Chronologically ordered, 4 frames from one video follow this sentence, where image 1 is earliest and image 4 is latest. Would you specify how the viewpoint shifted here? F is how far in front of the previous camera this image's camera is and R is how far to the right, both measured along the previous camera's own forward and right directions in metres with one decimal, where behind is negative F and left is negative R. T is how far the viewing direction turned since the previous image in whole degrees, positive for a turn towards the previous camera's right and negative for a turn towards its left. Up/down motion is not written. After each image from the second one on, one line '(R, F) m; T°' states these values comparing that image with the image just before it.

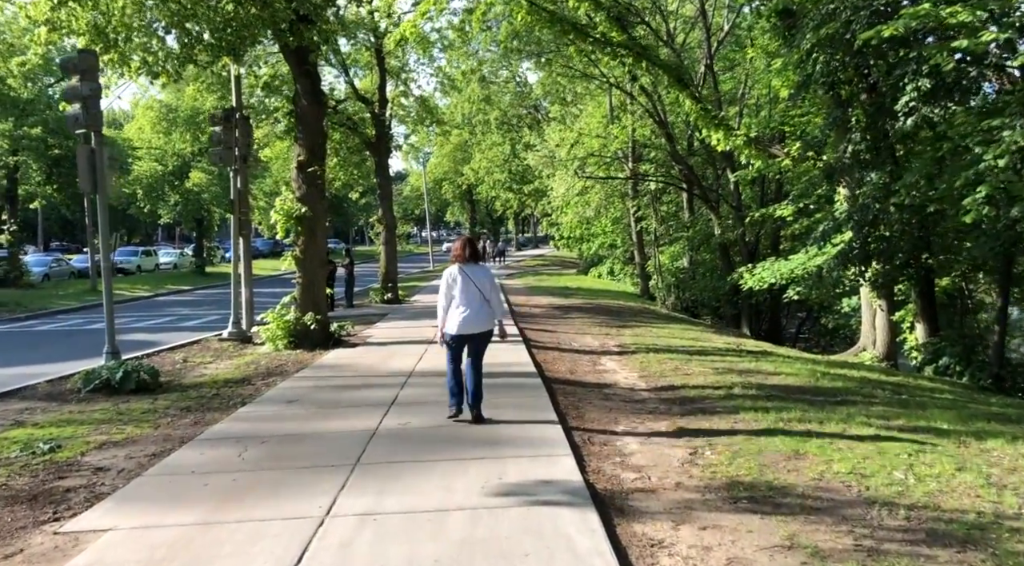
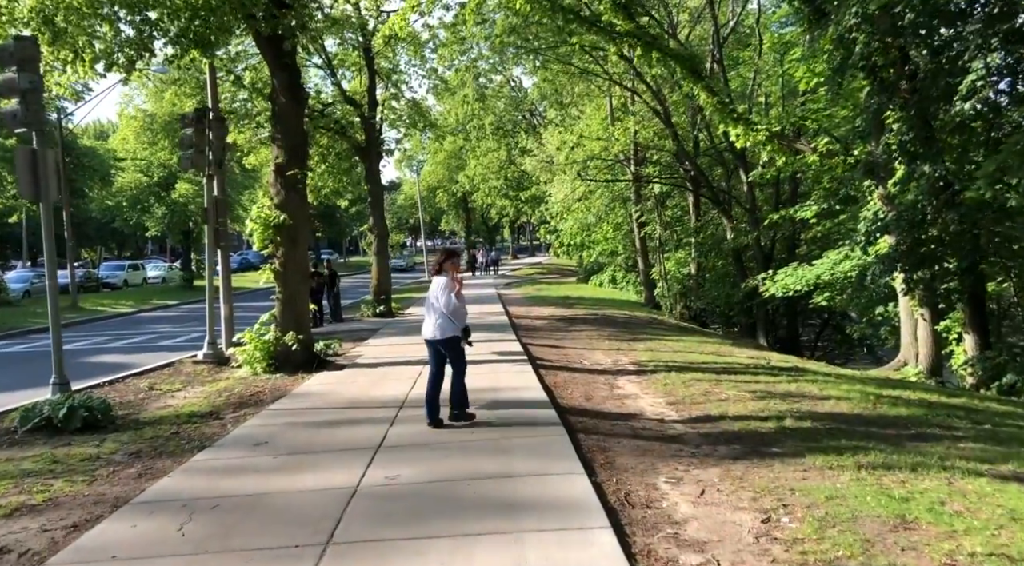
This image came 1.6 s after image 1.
(-0.1, +1.6) m; 0°
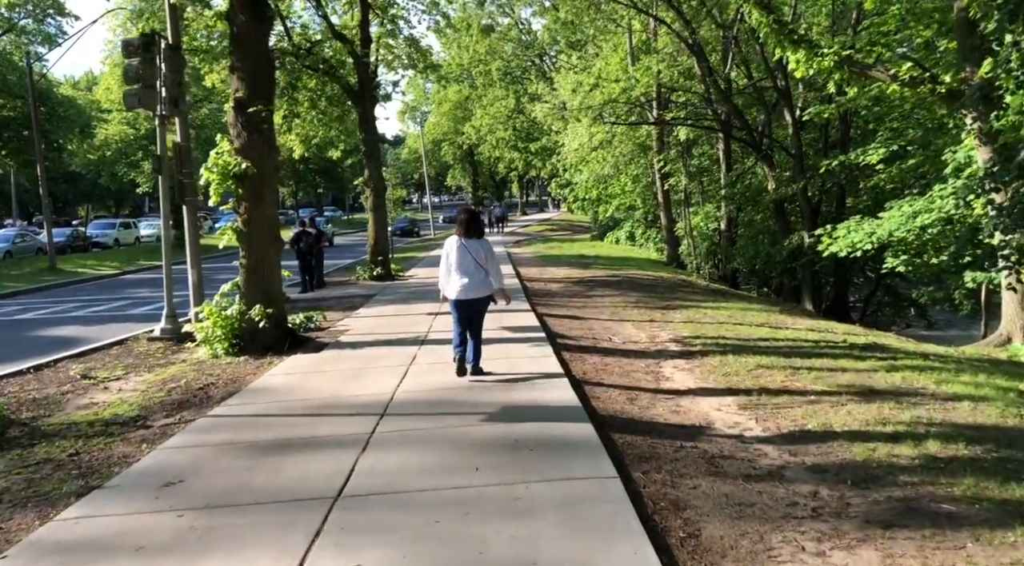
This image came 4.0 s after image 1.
(-0.1, +2.7) m; 0°
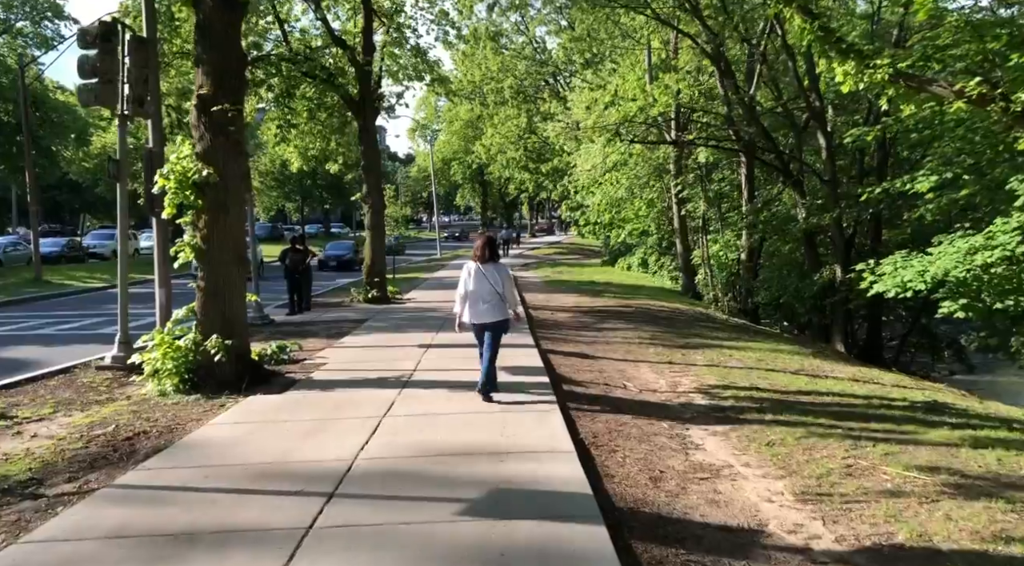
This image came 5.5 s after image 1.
(+0.1, +1.7) m; 0°
